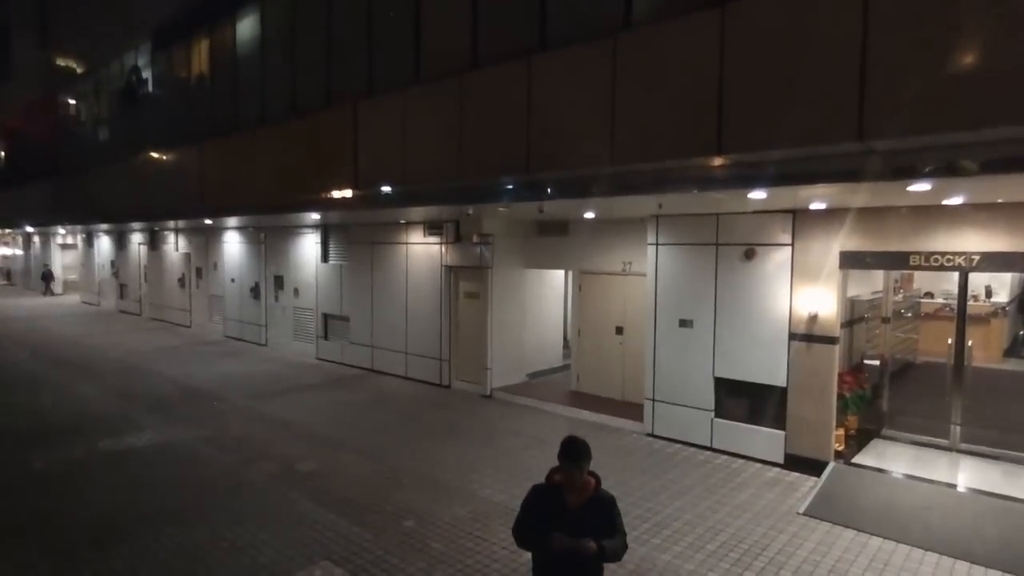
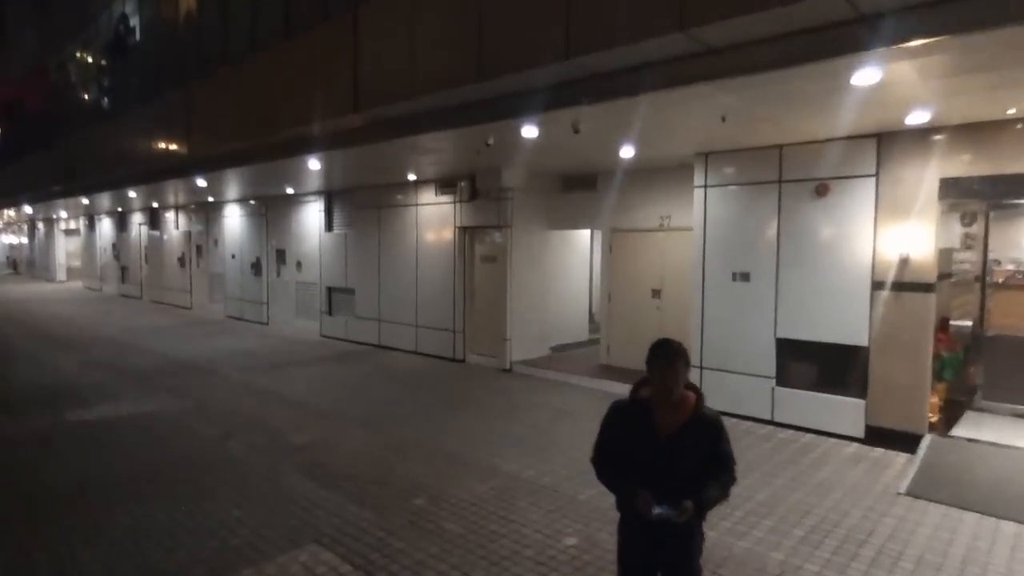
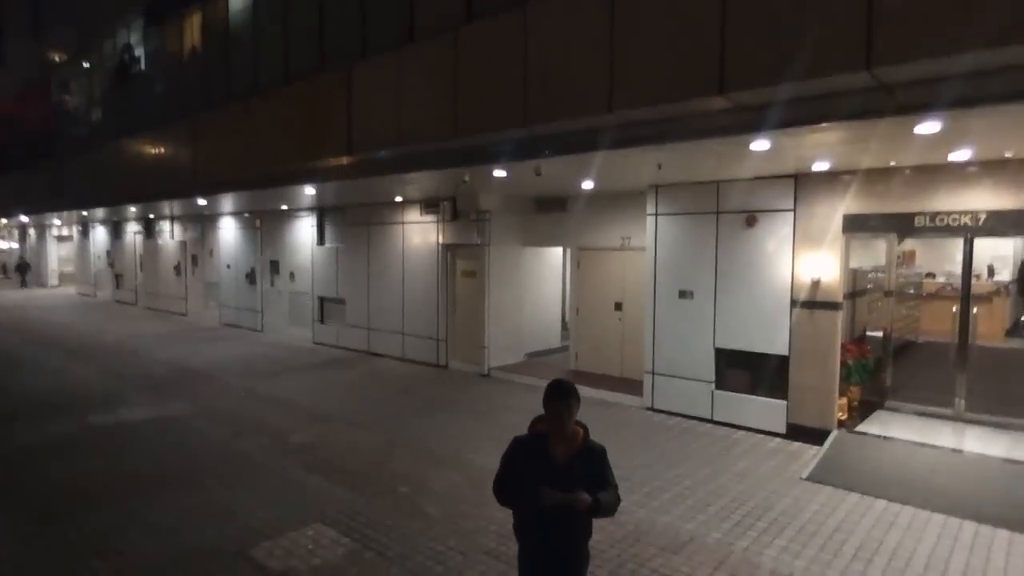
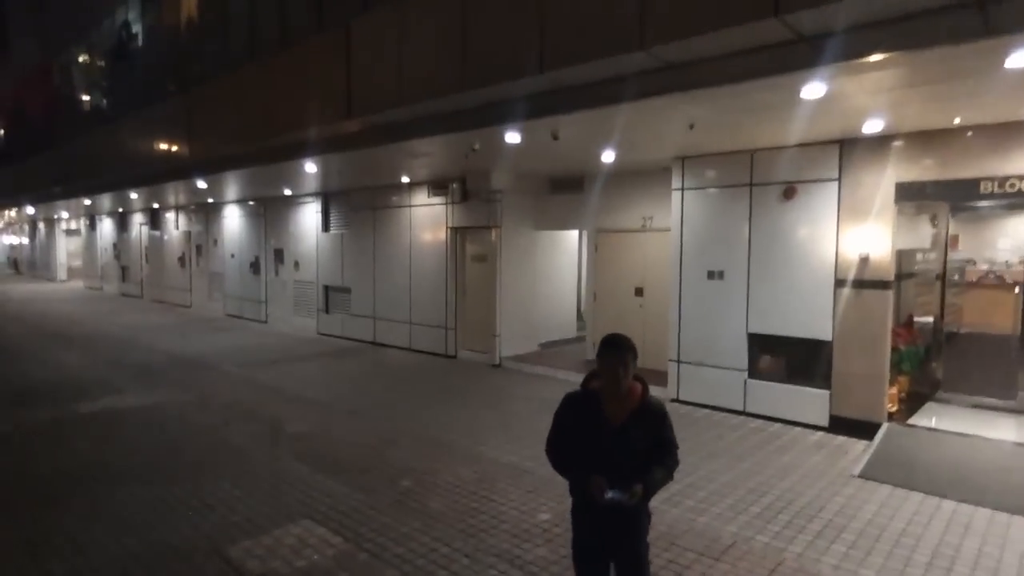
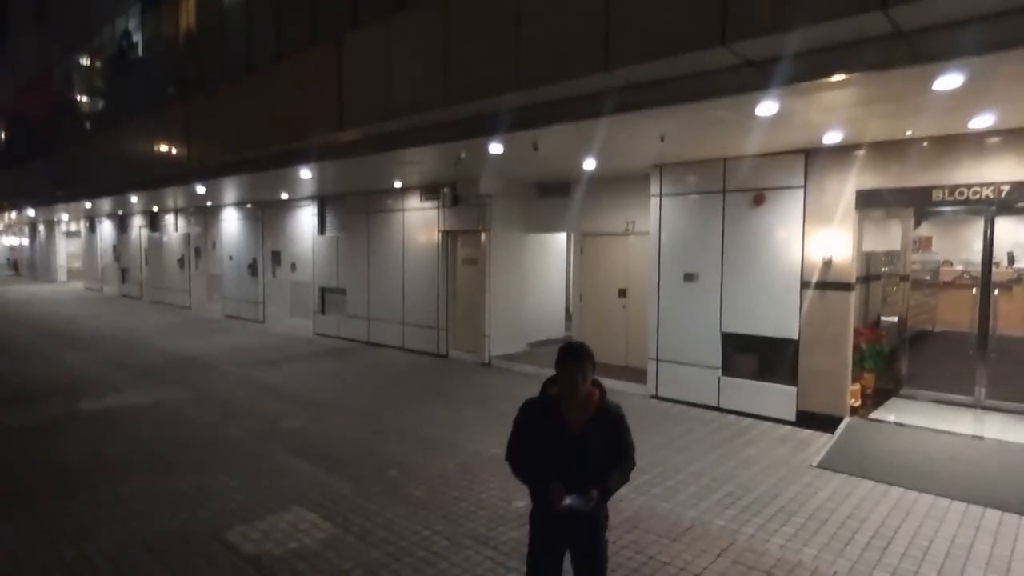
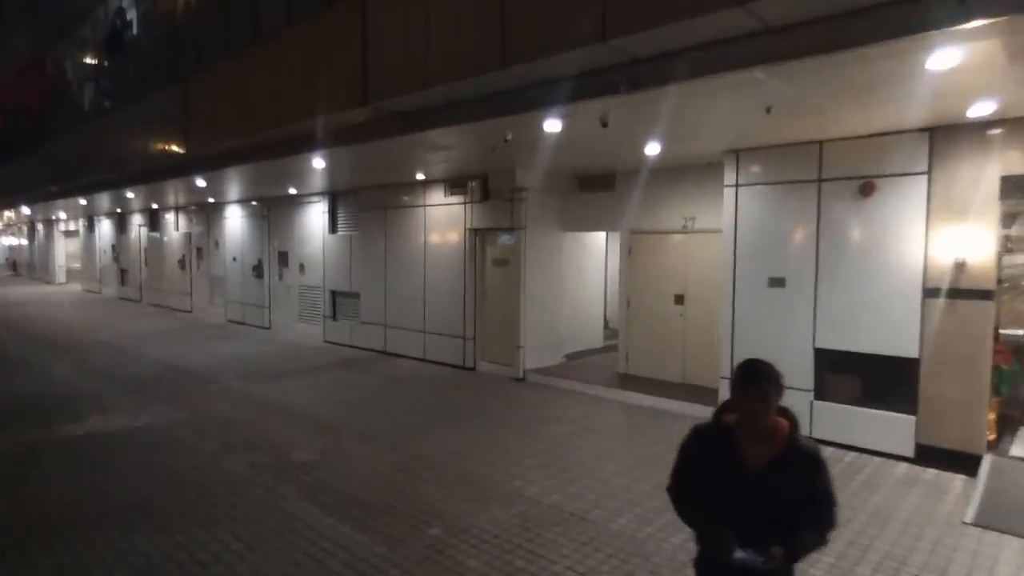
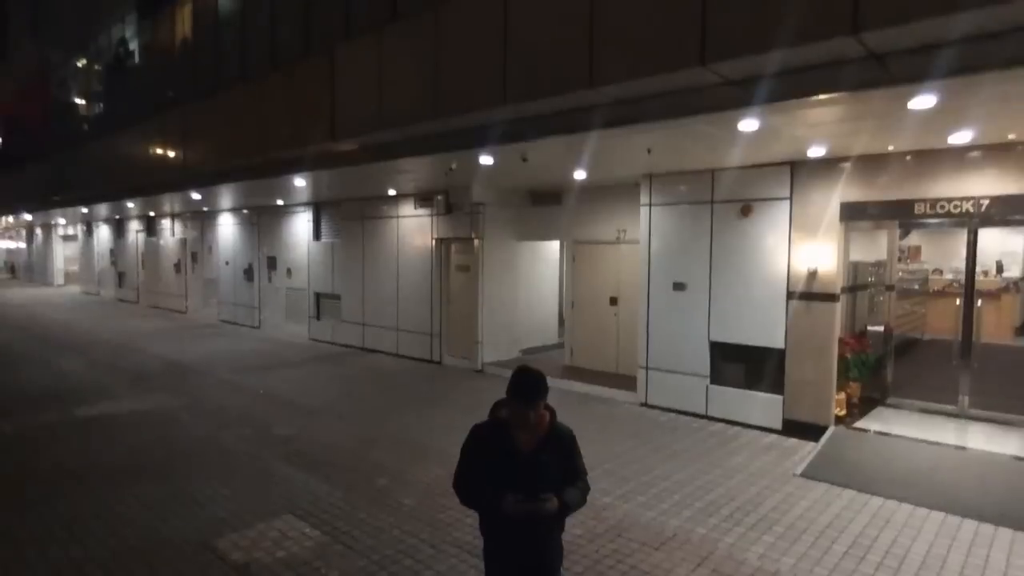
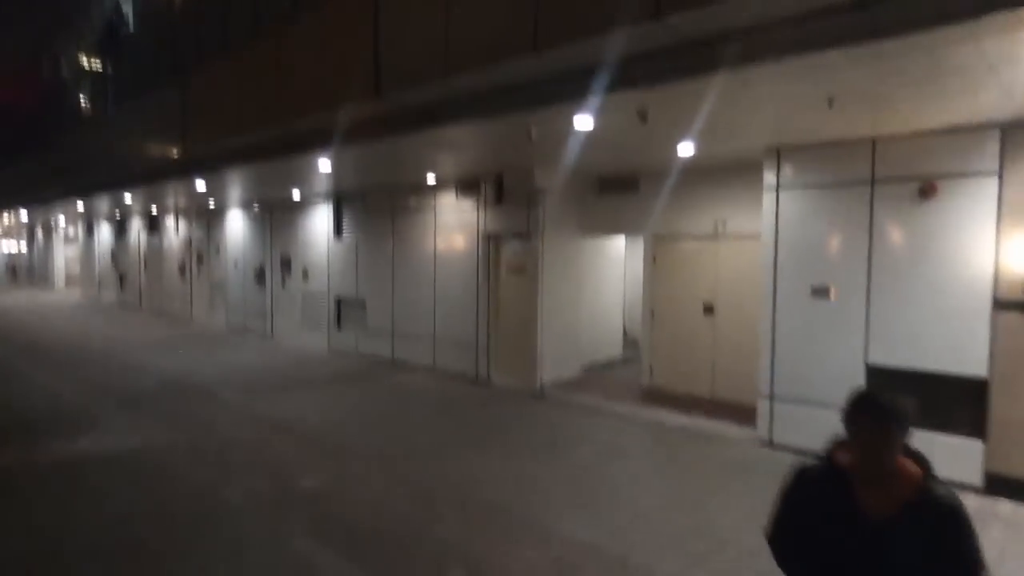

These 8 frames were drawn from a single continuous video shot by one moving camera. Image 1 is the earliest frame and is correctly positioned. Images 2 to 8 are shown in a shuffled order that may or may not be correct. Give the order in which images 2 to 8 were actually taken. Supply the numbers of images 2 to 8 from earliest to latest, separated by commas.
3, 7, 5, 4, 2, 6, 8
